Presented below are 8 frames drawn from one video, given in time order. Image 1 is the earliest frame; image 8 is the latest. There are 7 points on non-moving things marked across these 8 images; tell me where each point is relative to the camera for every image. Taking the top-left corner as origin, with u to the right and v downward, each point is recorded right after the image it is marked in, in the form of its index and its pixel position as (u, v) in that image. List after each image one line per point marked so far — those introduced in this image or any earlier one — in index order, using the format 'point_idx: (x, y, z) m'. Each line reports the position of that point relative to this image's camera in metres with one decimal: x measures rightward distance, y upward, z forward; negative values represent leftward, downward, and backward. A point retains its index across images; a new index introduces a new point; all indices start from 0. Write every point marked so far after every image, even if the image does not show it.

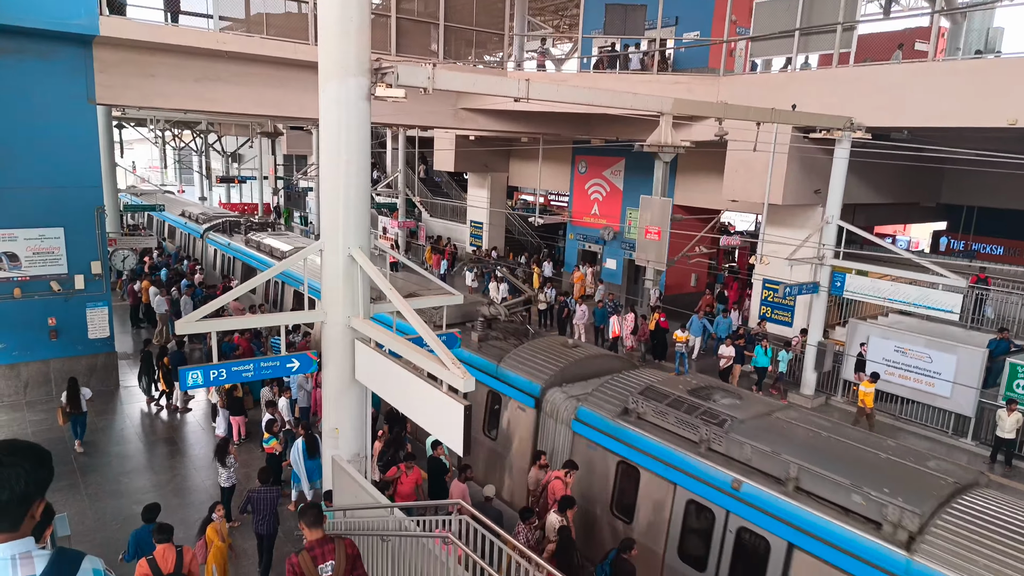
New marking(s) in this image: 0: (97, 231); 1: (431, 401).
0: (-8.7, +1.2, +14.4) m
1: (-0.8, -1.1, +6.9) m
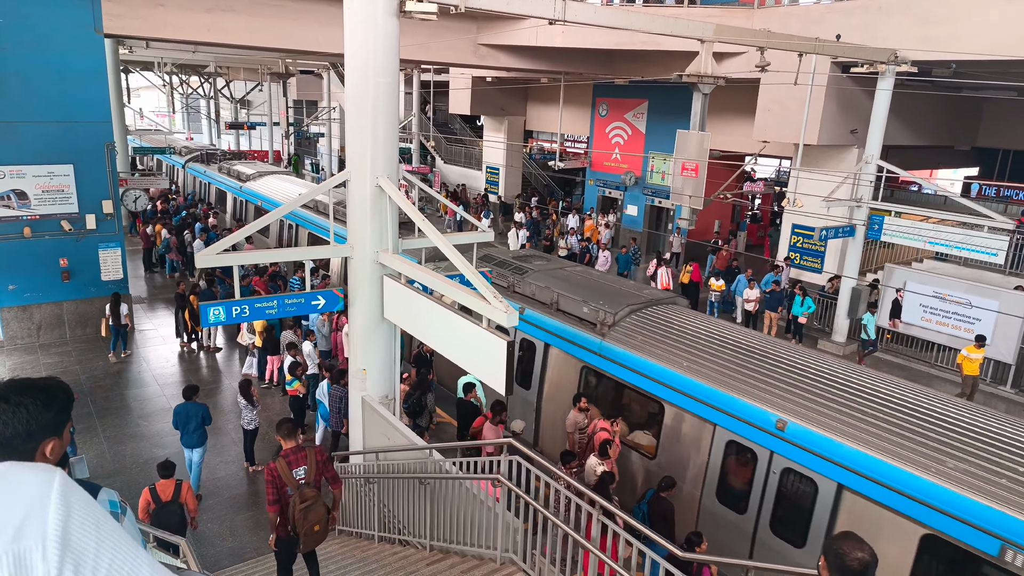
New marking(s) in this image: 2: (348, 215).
0: (-8.2, +2.4, +13.9) m
1: (-0.4, -0.5, +6.5) m
2: (-2.0, +0.9, +8.1) m
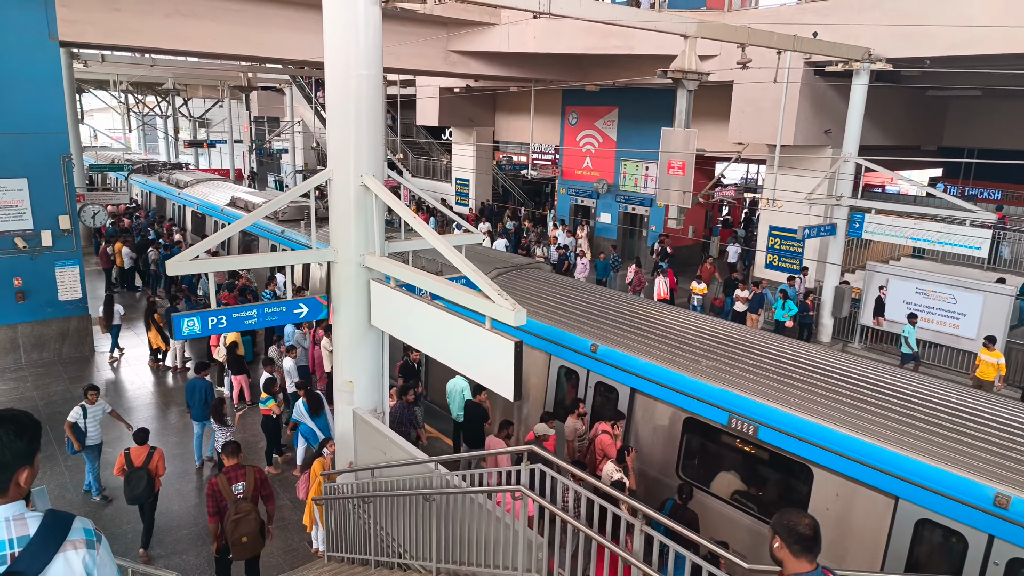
0: (-8.6, +2.0, +13.1) m
1: (-0.4, -0.5, +6.0) m
2: (-2.0, +0.8, +7.6) m
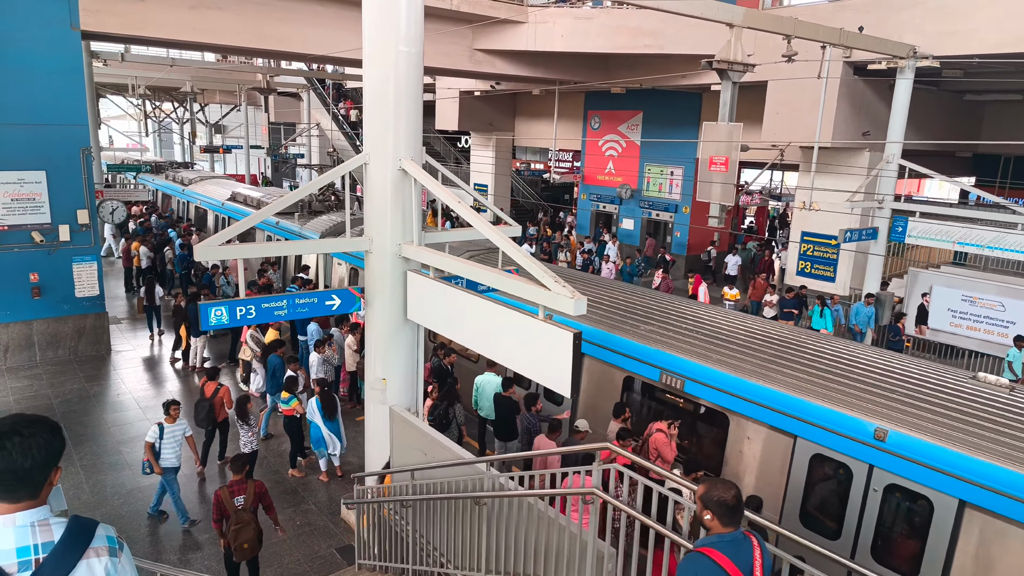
0: (-8.0, +2.1, +12.8) m
1: (+0.1, -0.4, +5.6) m
2: (-1.6, +0.9, +7.2) m
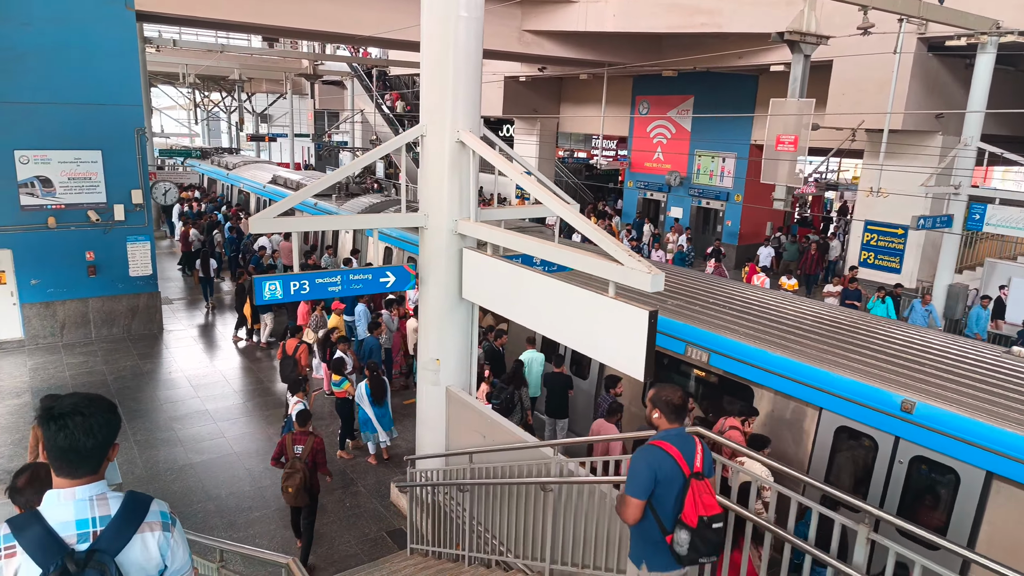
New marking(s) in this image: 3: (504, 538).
0: (-7.1, +2.5, +12.9) m
1: (+0.6, -0.2, +5.3) m
2: (-0.9, +1.1, +6.9) m
3: (-0.1, -2.0, +5.4) m
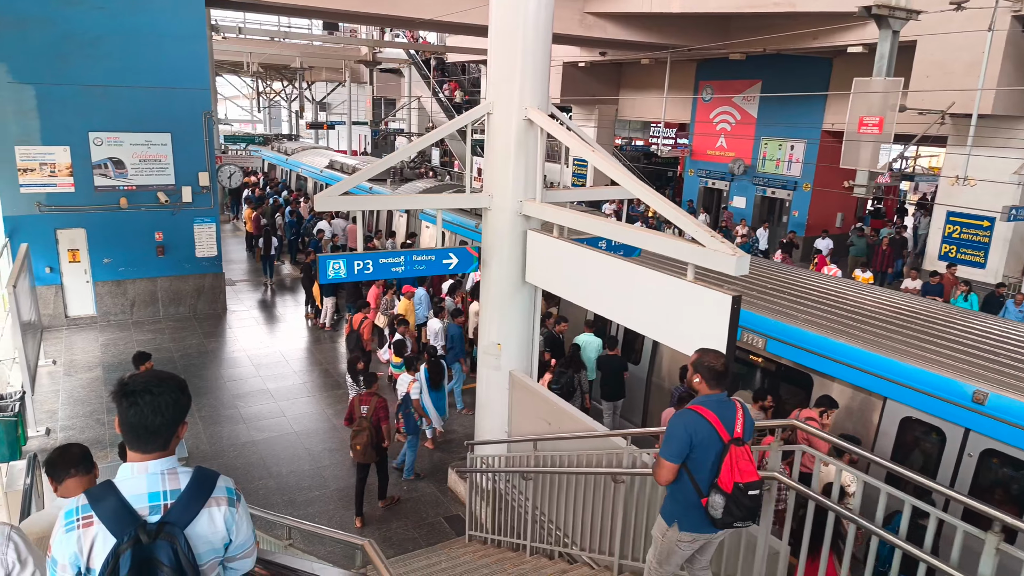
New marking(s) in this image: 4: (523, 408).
0: (-5.9, +2.9, +13.1) m
1: (+1.1, -0.1, +5.0) m
2: (-0.3, +1.3, +6.7) m
3: (+0.4, -1.8, +5.2) m
4: (+0.1, -1.1, +6.5) m
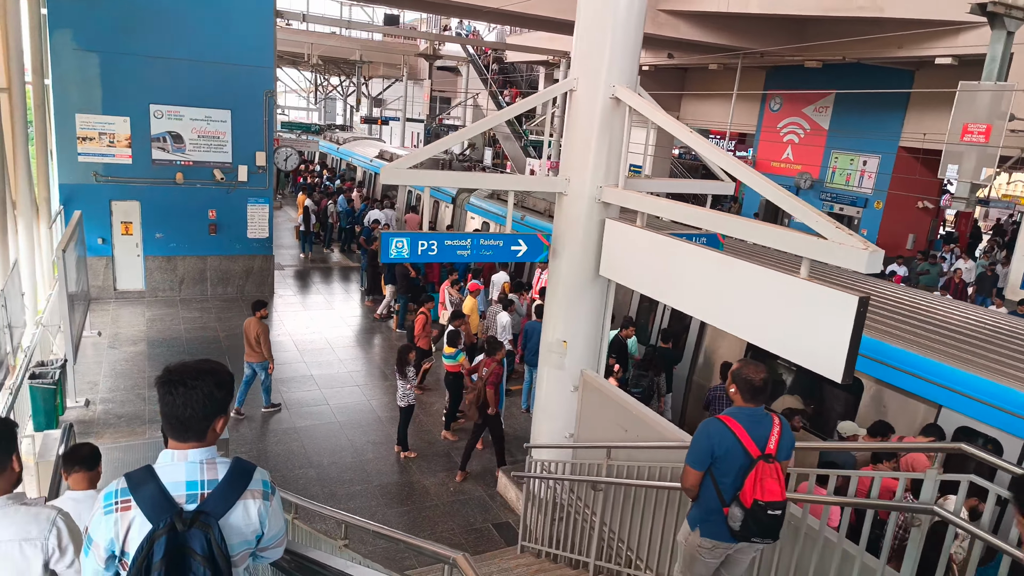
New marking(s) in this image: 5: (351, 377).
0: (-4.7, +3.2, +13.0) m
1: (+1.7, 0.0, +4.4) m
2: (+0.5, +1.4, +6.2) m
3: (+0.9, -1.8, +4.6) m
4: (+0.6, -1.1, +6.0) m
5: (-2.3, -1.3, +10.0) m
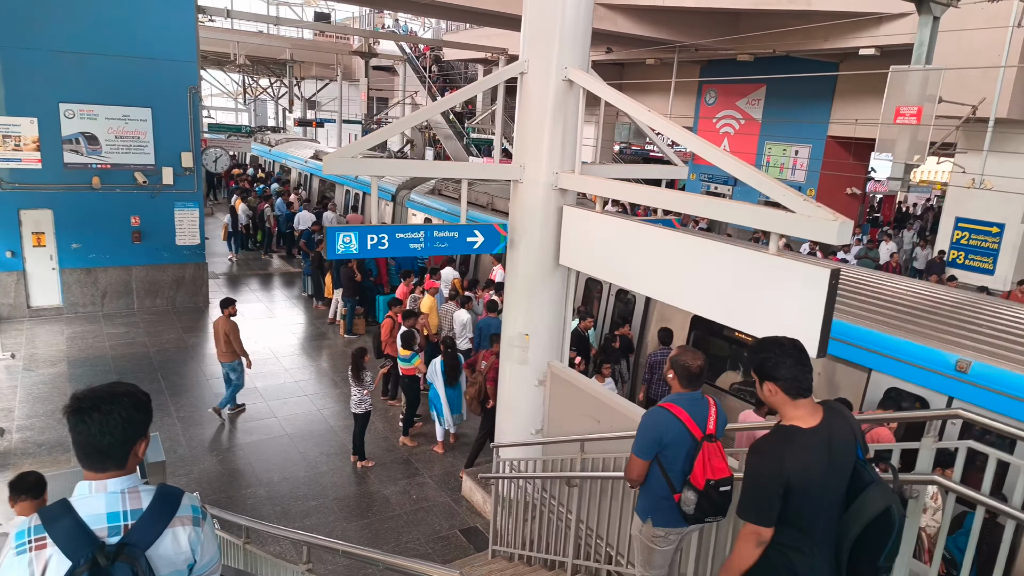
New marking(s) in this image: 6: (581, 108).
0: (-5.8, +3.1, +12.2) m
1: (+1.4, +0.1, +4.3) m
2: (0.0, +1.5, +6.0) m
3: (+0.7, -1.7, +4.4) m
4: (+0.3, -1.0, +5.8) m
5: (-3.0, -1.3, +9.5) m
6: (+0.6, +1.5, +5.8) m
